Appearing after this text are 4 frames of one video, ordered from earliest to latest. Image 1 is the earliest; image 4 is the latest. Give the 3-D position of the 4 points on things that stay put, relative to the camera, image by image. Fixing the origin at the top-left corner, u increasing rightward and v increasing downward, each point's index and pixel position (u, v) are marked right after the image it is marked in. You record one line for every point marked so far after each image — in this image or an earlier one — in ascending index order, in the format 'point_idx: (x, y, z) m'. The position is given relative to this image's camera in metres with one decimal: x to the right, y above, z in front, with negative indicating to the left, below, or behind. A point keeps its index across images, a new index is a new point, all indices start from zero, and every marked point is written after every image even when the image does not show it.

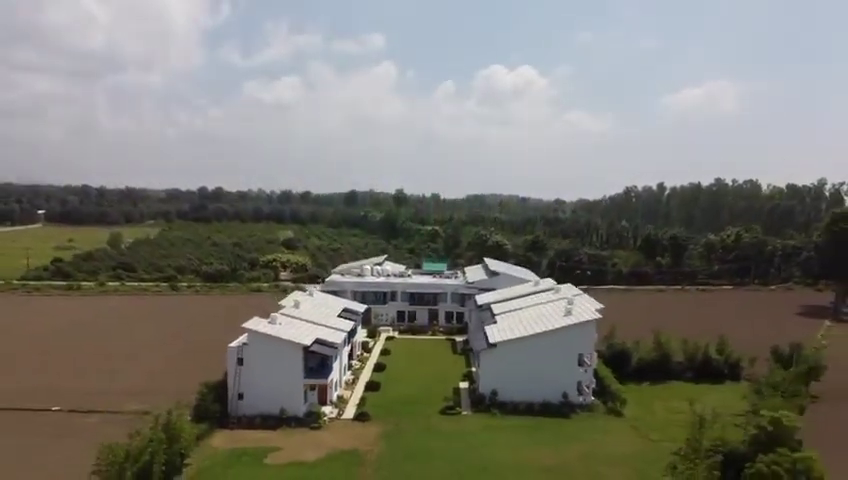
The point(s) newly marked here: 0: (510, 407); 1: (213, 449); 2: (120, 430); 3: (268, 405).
0: (+2.3, -4.5, +19.7) m
1: (-4.7, -4.7, +16.4) m
2: (-7.3, -4.7, +18.0) m
3: (-3.9, -4.2, +18.6) m
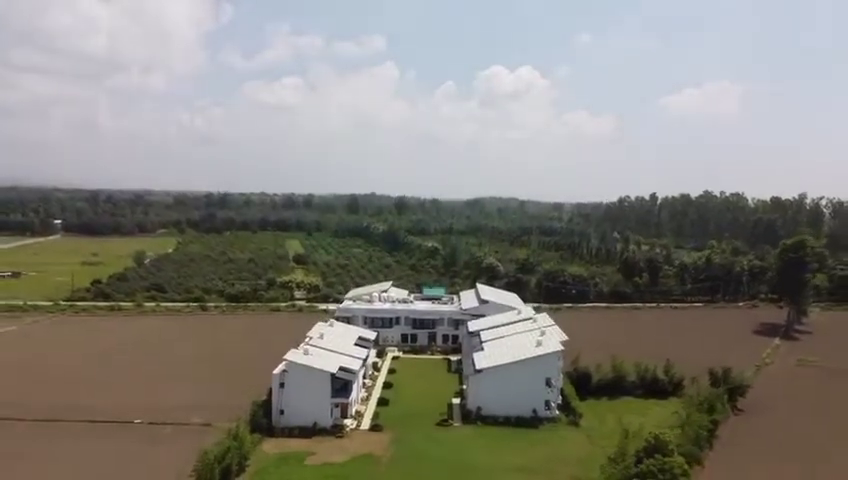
0: (+2.3, -6.1, +24.9) m
1: (-4.7, -6.3, +21.7) m
2: (-7.3, -6.3, +23.3) m
3: (-3.9, -5.8, +23.9) m
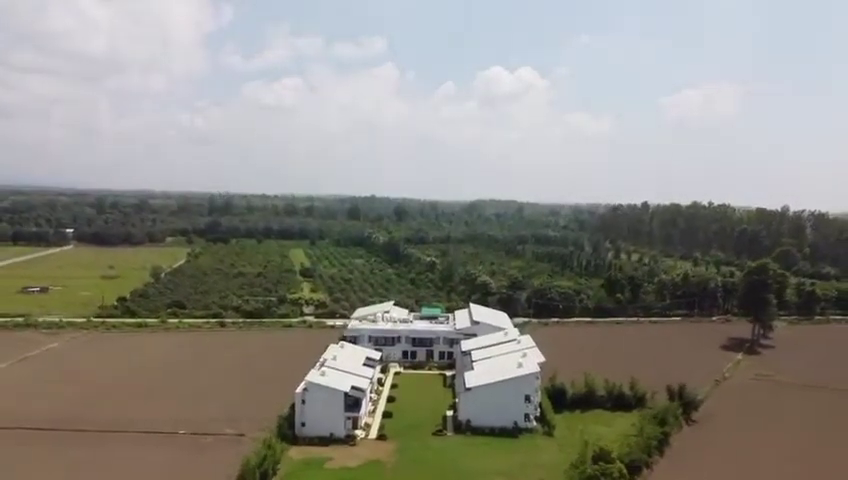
0: (+2.2, -7.7, +29.5) m
1: (-4.8, -7.8, +26.3) m
2: (-7.4, -7.9, +27.9) m
3: (-4.0, -7.3, +28.5) m
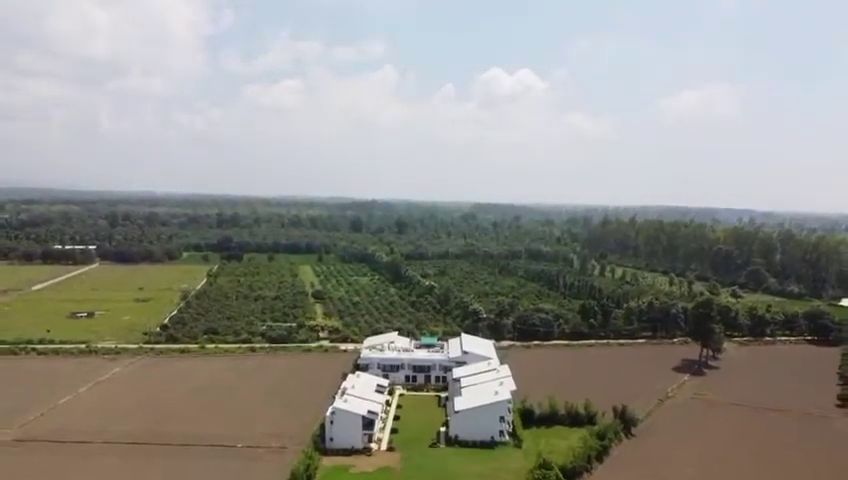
0: (+2.2, -10.7, +38.6) m
1: (-4.9, -10.9, +35.4) m
2: (-7.5, -11.0, +37.0) m
3: (-4.1, -10.4, +37.6) m
